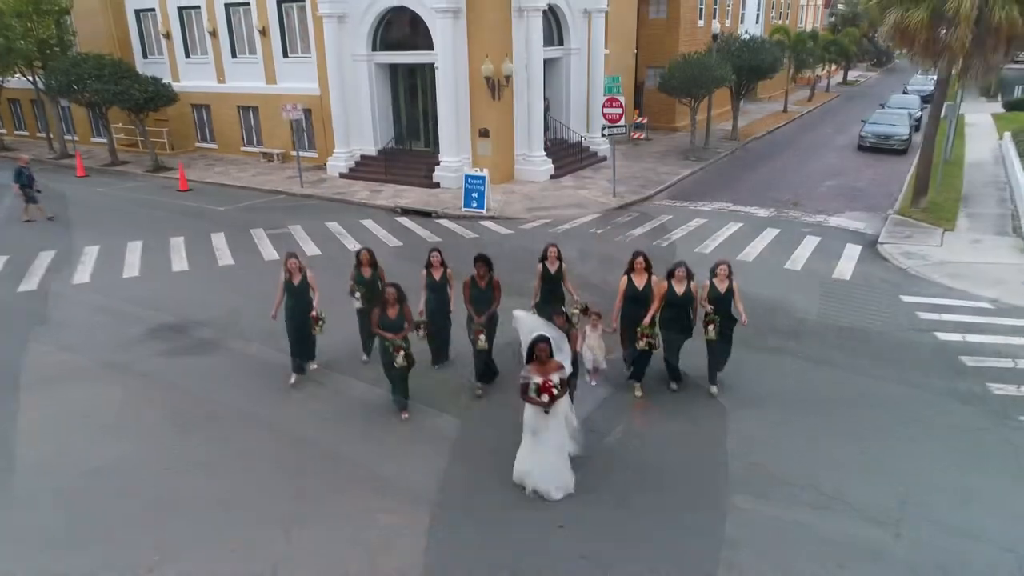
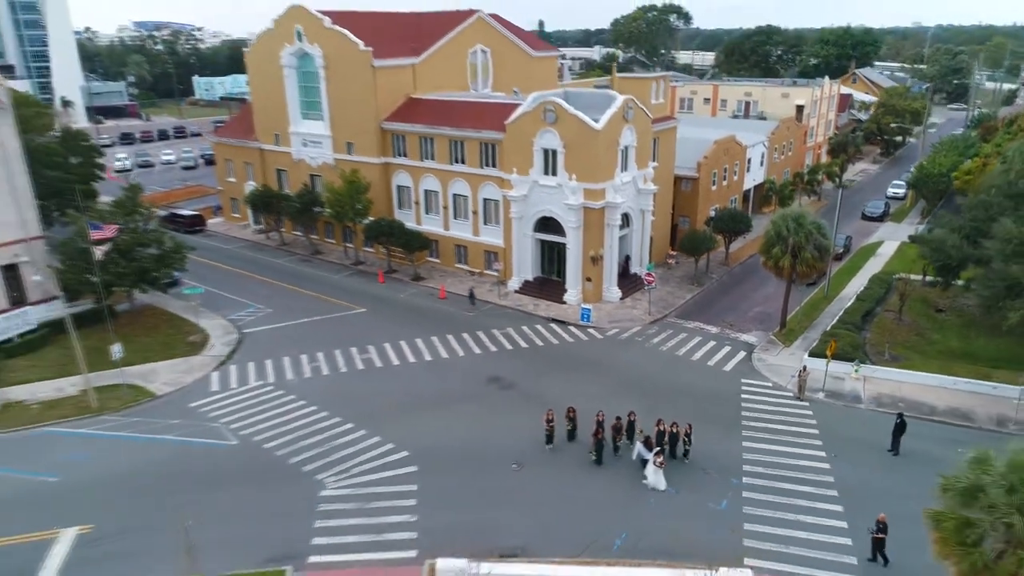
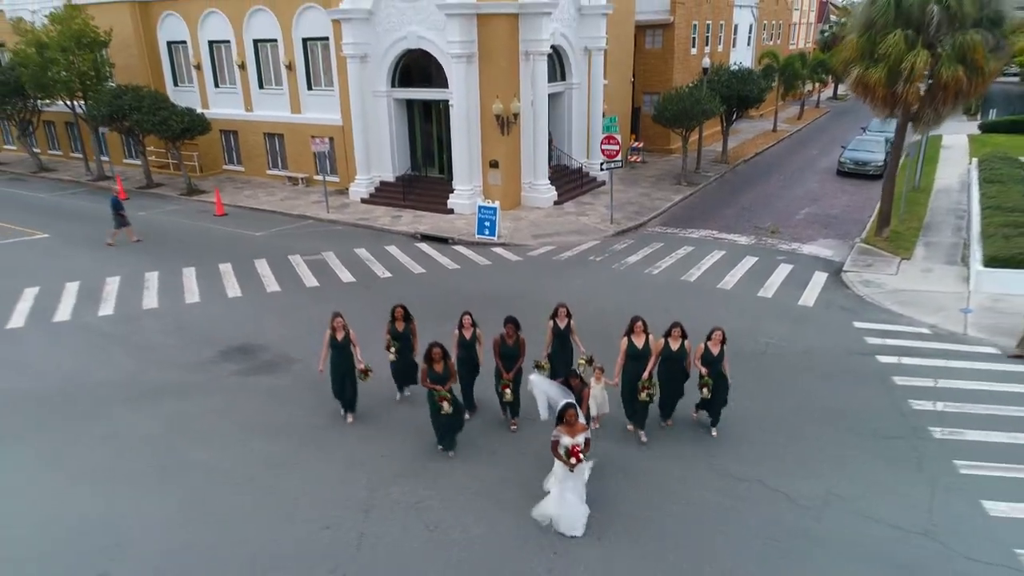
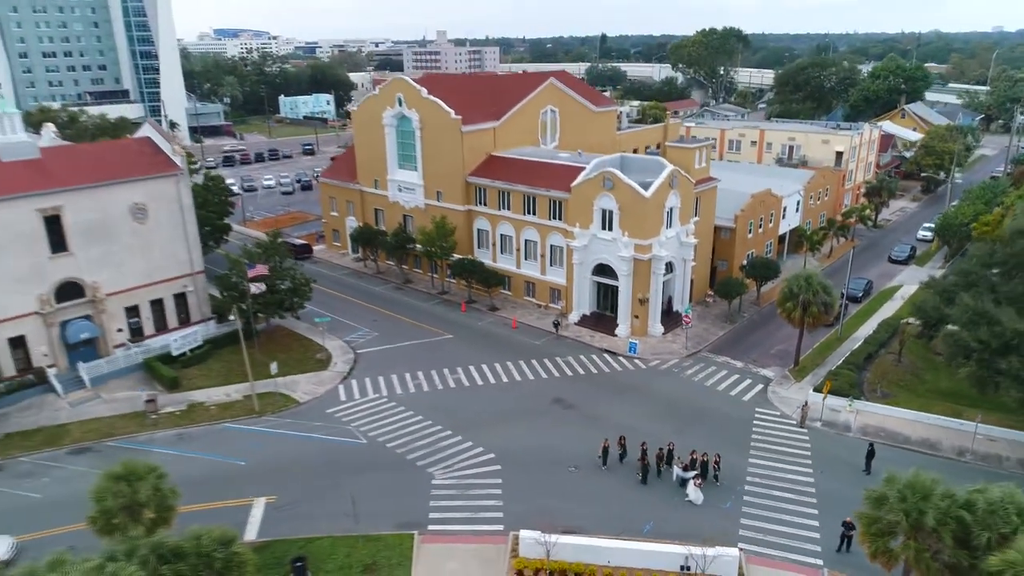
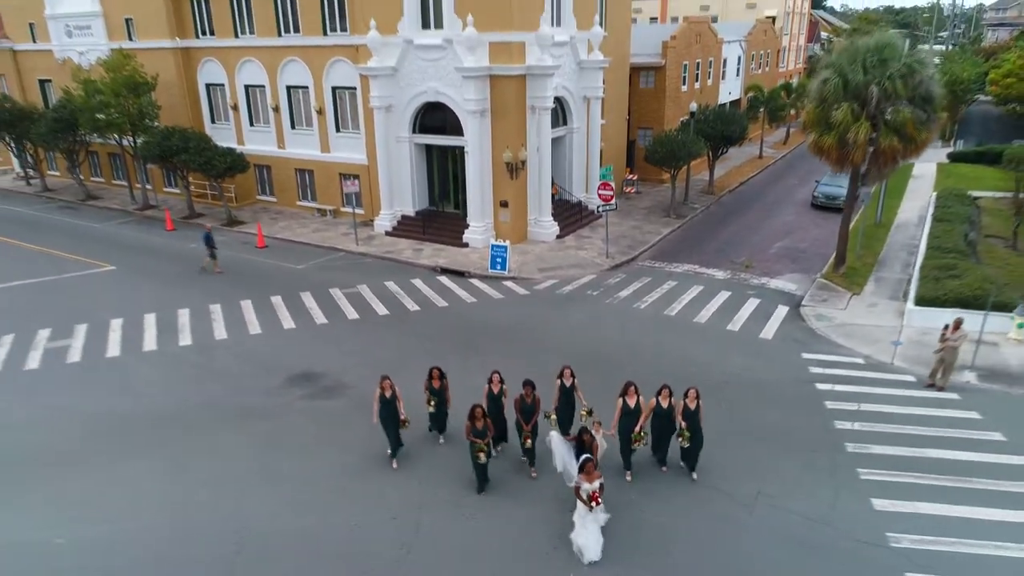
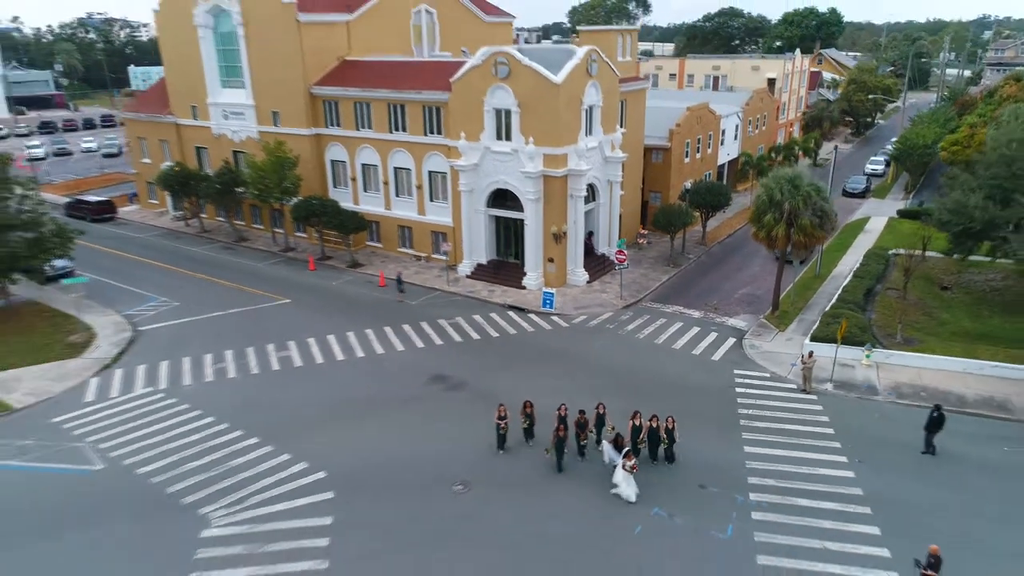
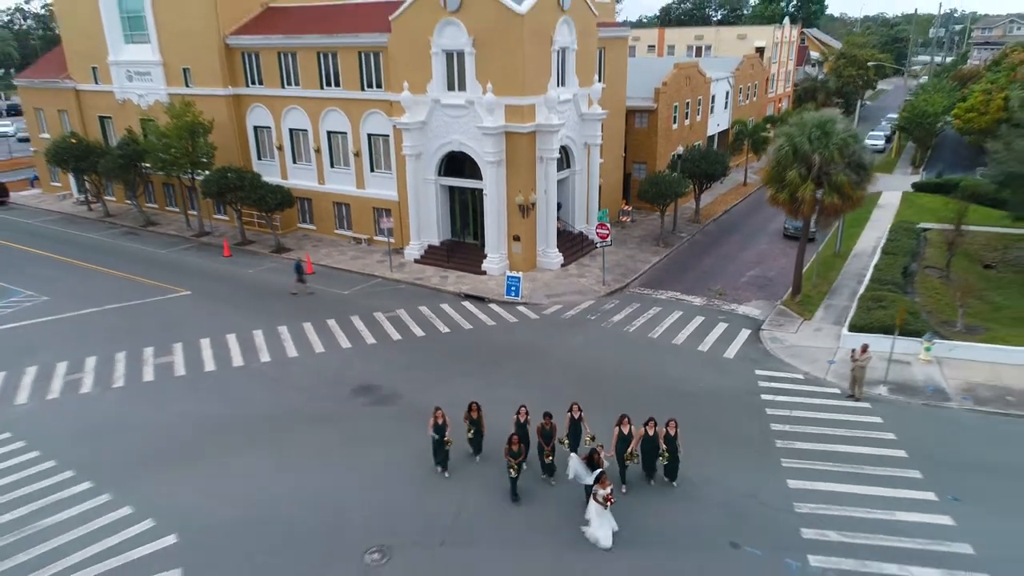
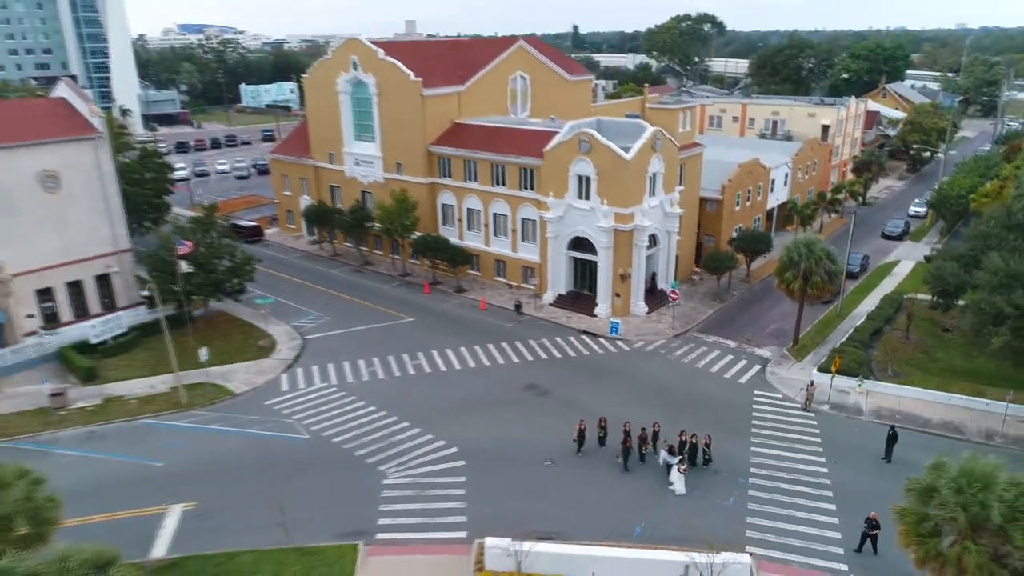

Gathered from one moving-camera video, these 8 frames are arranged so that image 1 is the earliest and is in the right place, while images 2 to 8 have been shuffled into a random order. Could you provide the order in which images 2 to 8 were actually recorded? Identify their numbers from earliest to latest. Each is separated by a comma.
3, 5, 7, 6, 2, 8, 4
